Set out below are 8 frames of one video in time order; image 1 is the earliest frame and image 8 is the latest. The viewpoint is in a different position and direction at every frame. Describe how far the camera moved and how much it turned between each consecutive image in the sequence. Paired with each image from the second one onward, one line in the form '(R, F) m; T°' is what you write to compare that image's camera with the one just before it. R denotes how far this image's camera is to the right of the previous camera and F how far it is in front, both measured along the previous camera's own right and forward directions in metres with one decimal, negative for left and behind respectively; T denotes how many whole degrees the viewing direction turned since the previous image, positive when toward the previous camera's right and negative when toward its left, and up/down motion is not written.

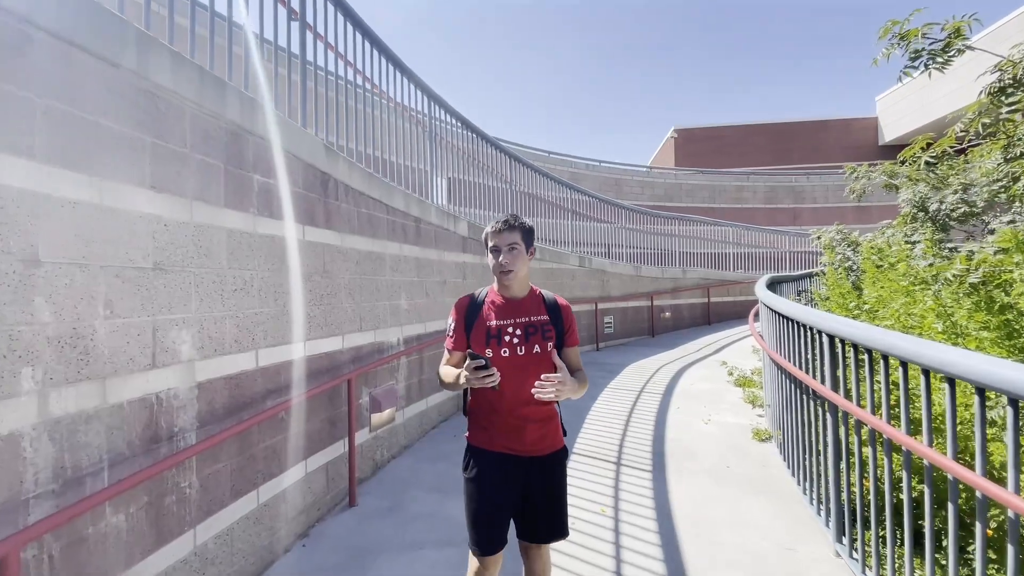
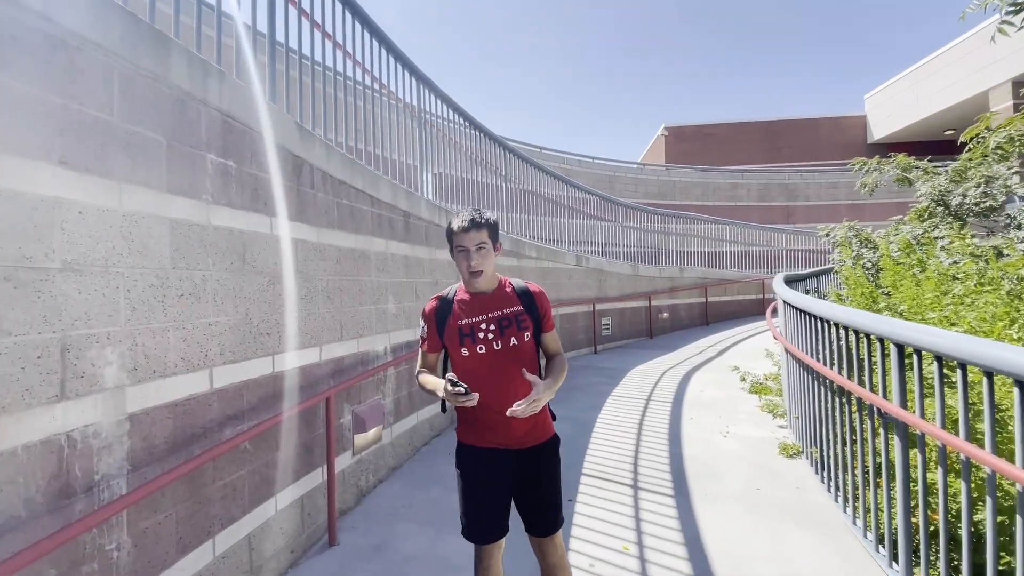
(-0.1, +0.5) m; +1°
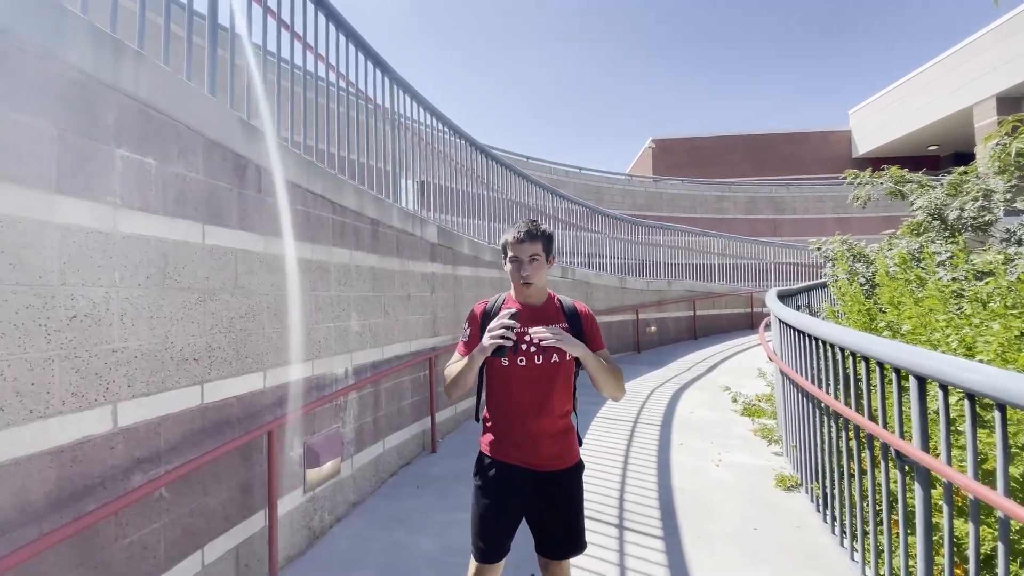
(+0.1, +0.3) m; +1°
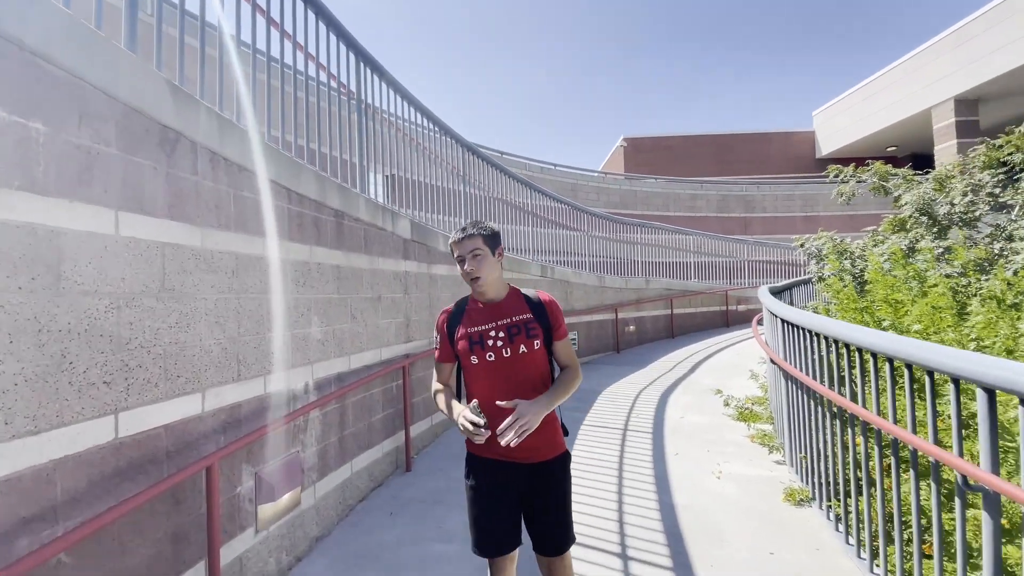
(-0.1, +0.4) m; +3°
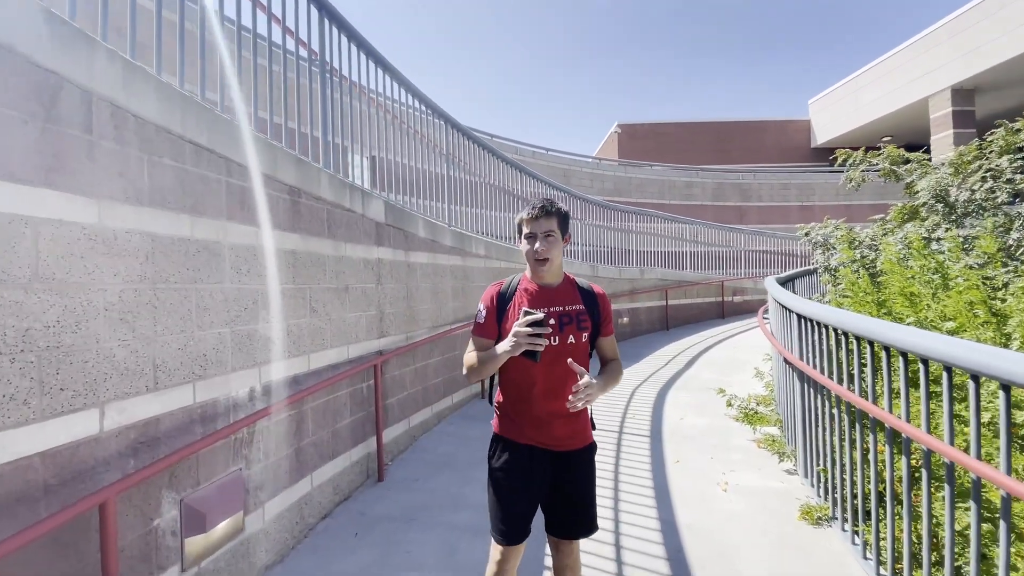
(+0.1, +0.5) m; +1°
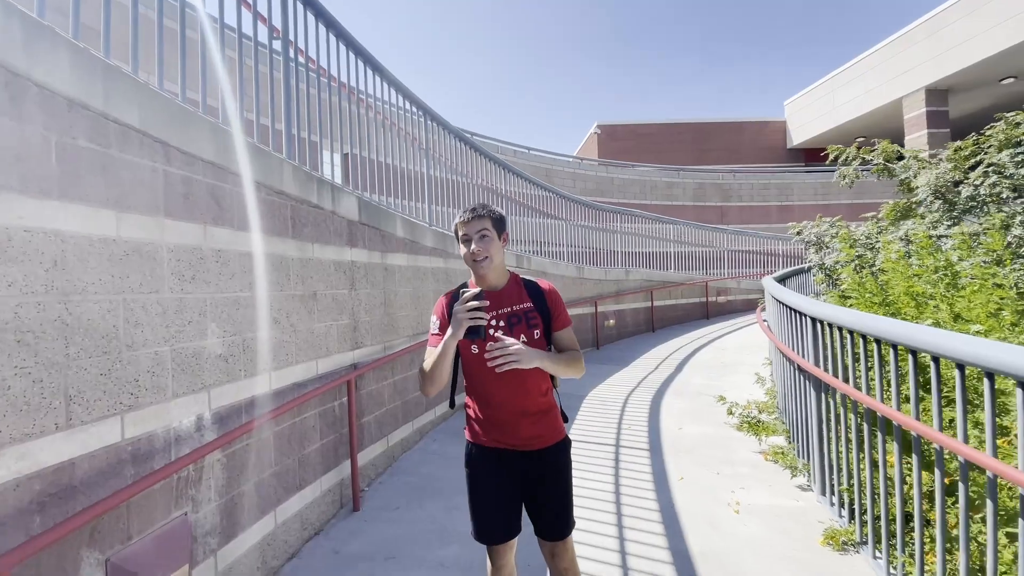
(-0.1, +0.4) m; +2°
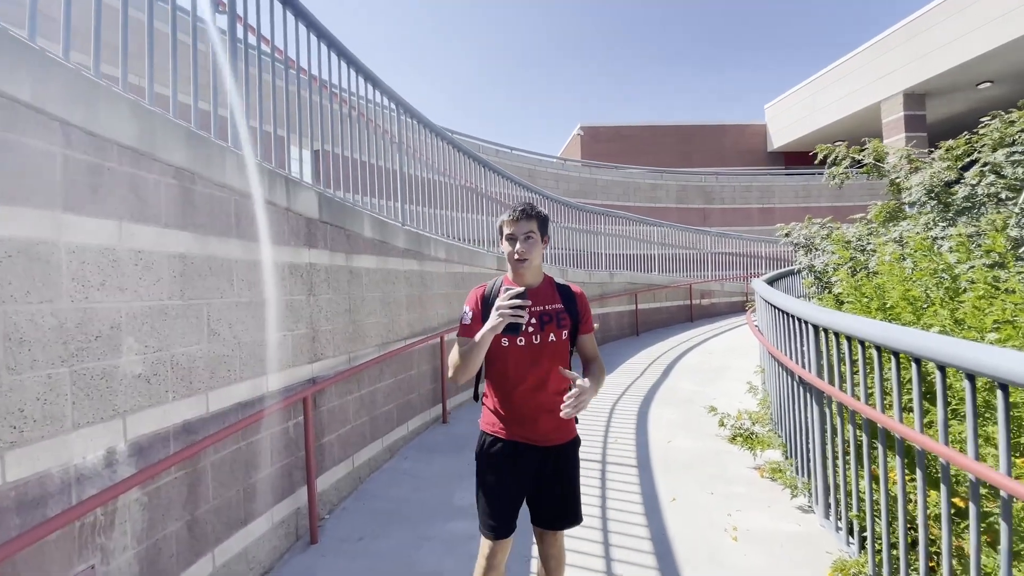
(0.0, +0.3) m; +2°
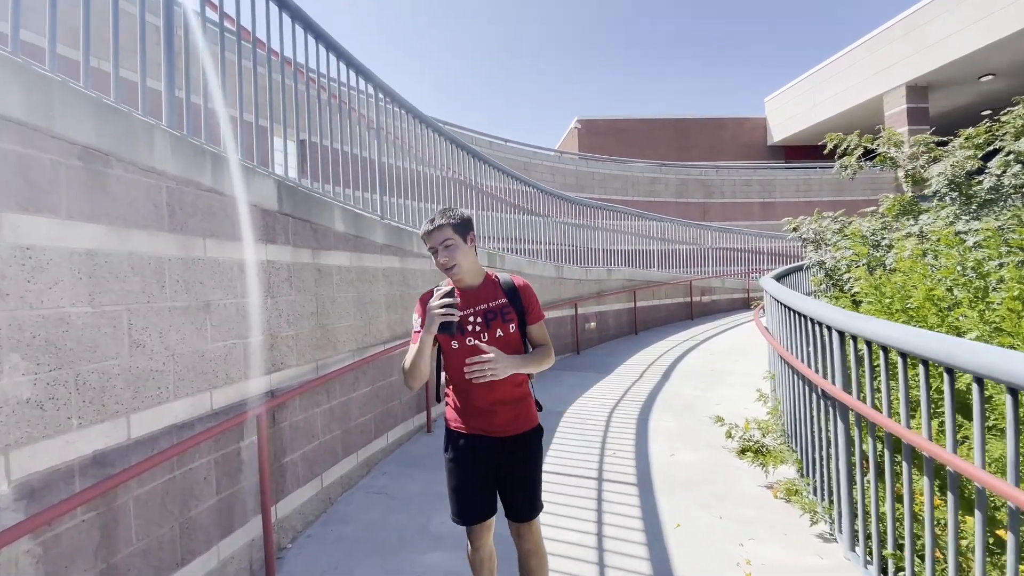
(+0.1, +0.4) m; 0°
